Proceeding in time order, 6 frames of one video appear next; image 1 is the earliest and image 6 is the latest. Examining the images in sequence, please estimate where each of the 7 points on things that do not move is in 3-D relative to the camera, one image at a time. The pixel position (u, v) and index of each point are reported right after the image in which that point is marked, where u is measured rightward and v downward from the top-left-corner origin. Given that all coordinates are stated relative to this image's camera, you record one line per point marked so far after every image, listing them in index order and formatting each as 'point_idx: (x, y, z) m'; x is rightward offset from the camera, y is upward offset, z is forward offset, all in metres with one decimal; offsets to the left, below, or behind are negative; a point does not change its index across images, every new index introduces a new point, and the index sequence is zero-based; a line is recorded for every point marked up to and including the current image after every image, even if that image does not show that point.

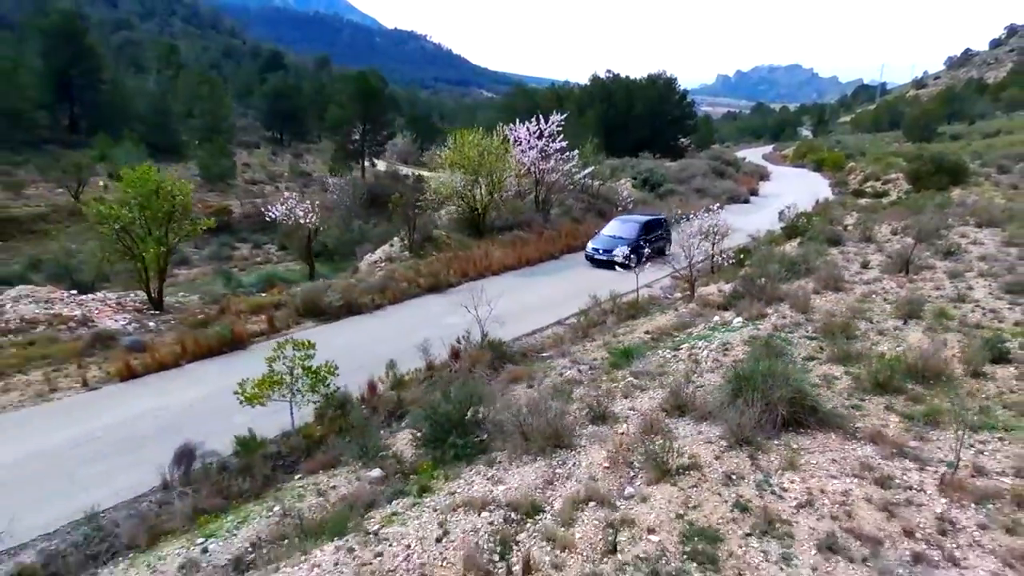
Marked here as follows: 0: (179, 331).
0: (-6.9, -0.9, +13.0) m
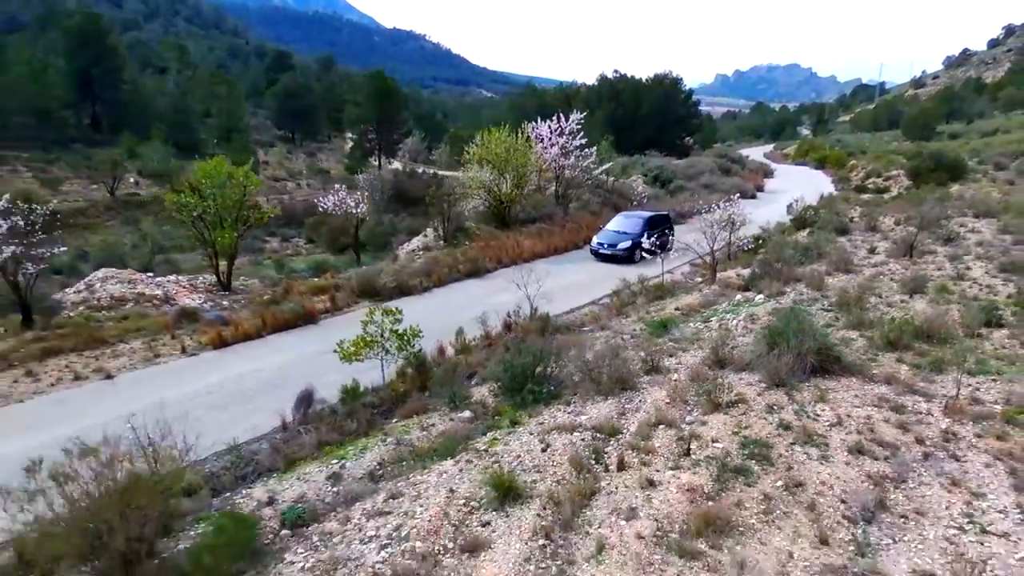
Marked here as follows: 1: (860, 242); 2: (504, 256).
0: (-6.0, -0.4, +14.3) m
1: (+10.1, +1.3, +17.9) m
2: (-0.2, +1.0, +19.7) m
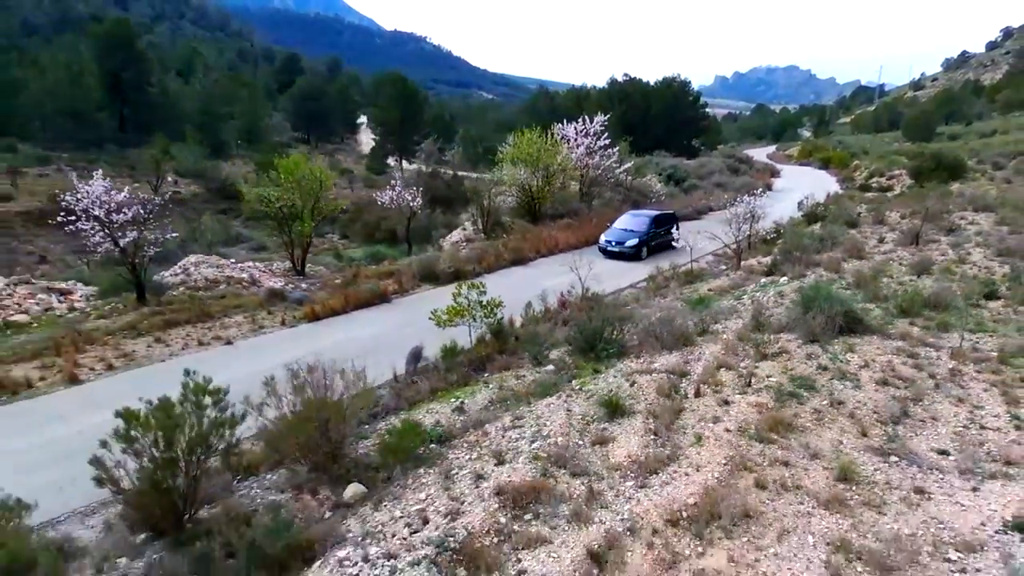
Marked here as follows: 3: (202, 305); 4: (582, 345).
0: (-4.7, 0.0, +16.0) m
1: (+11.3, +1.7, +19.6) m
2: (+1.0, +1.4, +21.4) m
3: (-7.1, -0.4, +14.1) m
4: (+1.2, -1.0, +10.9) m
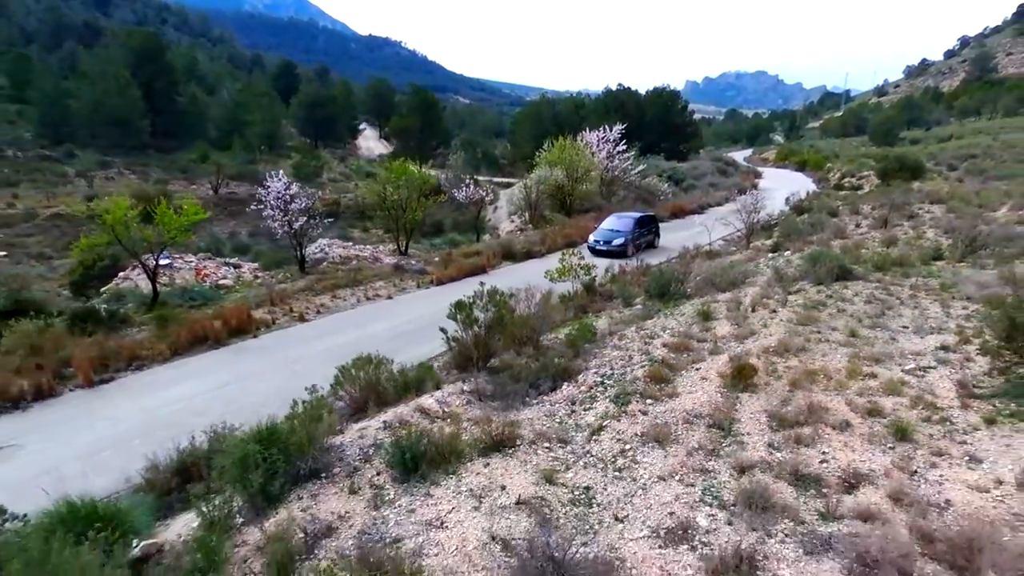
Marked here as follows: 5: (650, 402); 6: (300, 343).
0: (-2.5, +0.8, +20.4) m
1: (+13.4, +2.7, +24.6) m
2: (+3.0, +2.3, +26.0) m
3: (-4.8, +0.4, +18.4) m
4: (+3.6, -0.1, +15.5) m
5: (+1.8, -1.5, +8.0) m
6: (-4.2, -1.2, +13.0) m
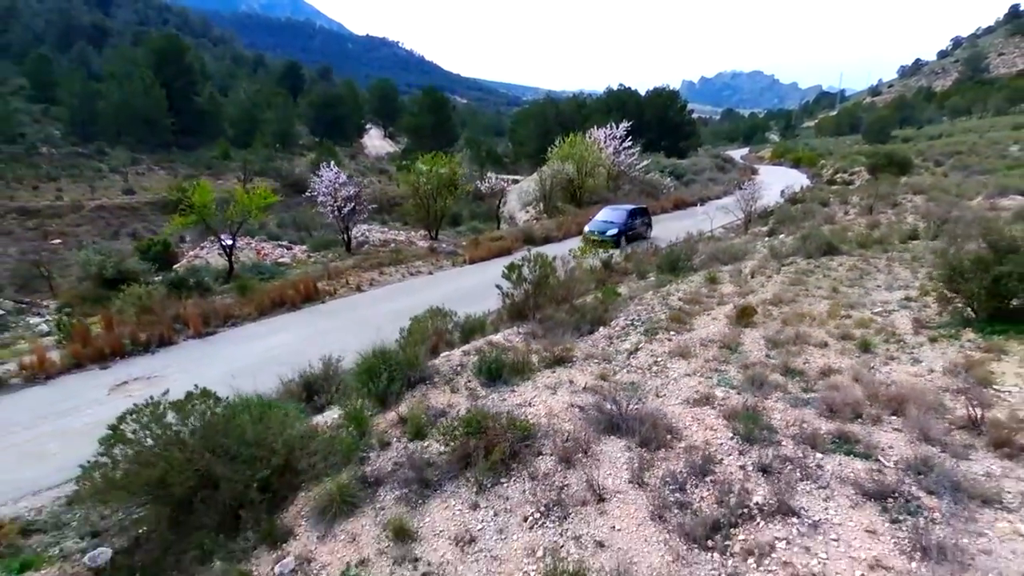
0: (-1.7, +1.5, +22.5) m
1: (+14.1, +3.4, +26.9) m
2: (+3.8, +3.0, +28.2) m
3: (-4.0, +1.1, +20.6) m
4: (+4.4, +0.6, +17.7) m
5: (+2.6, -0.8, +10.2) m
6: (-3.4, -0.5, +15.2) m
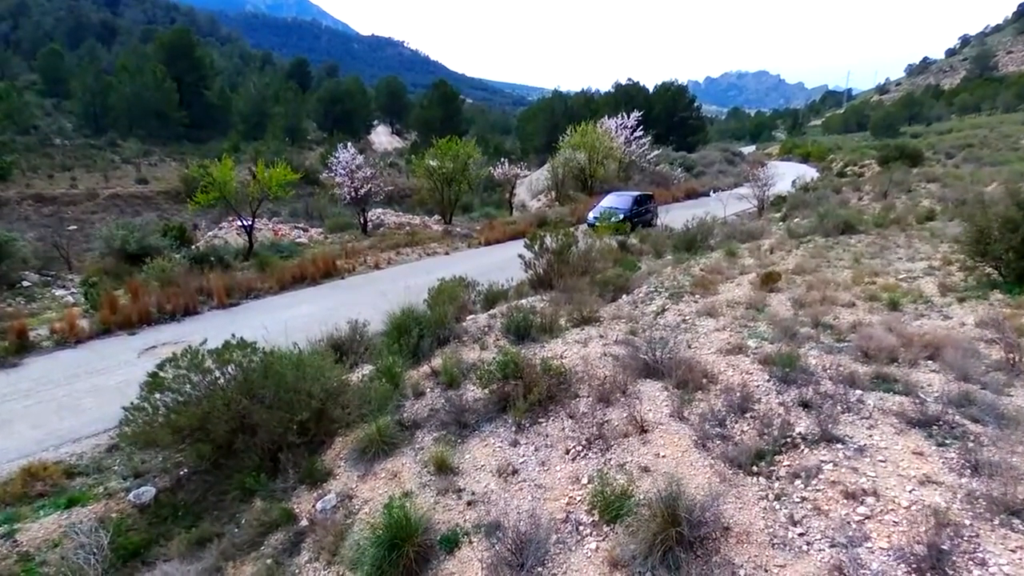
0: (-1.1, +2.1, +22.6) m
1: (+14.7, +4.0, +26.8) m
2: (+4.3, +3.6, +28.2) m
3: (-3.5, +1.7, +20.6) m
4: (+4.9, +1.2, +17.7) m
5: (+3.1, -0.2, +10.3) m
6: (-2.9, +0.2, +15.3) m
